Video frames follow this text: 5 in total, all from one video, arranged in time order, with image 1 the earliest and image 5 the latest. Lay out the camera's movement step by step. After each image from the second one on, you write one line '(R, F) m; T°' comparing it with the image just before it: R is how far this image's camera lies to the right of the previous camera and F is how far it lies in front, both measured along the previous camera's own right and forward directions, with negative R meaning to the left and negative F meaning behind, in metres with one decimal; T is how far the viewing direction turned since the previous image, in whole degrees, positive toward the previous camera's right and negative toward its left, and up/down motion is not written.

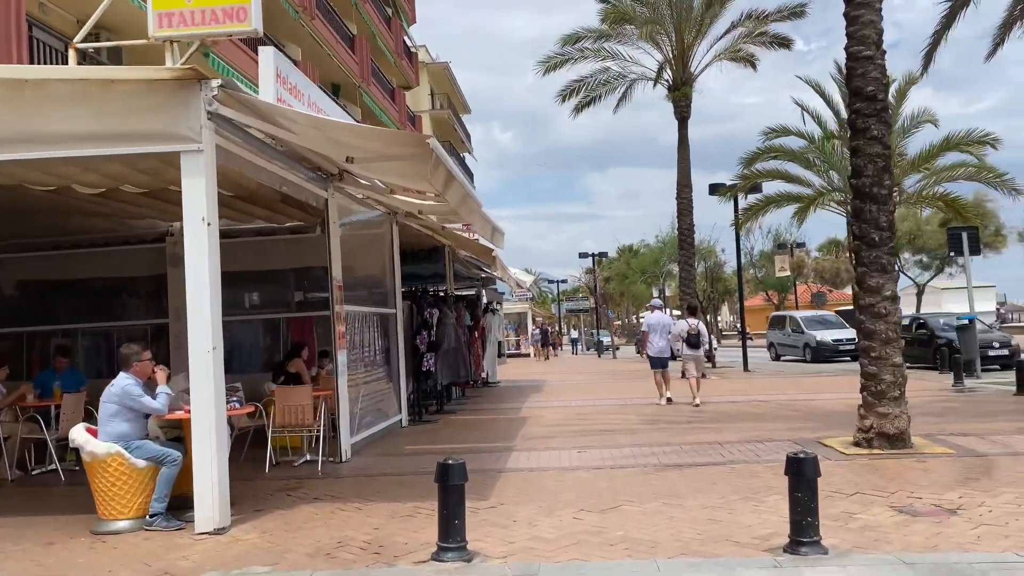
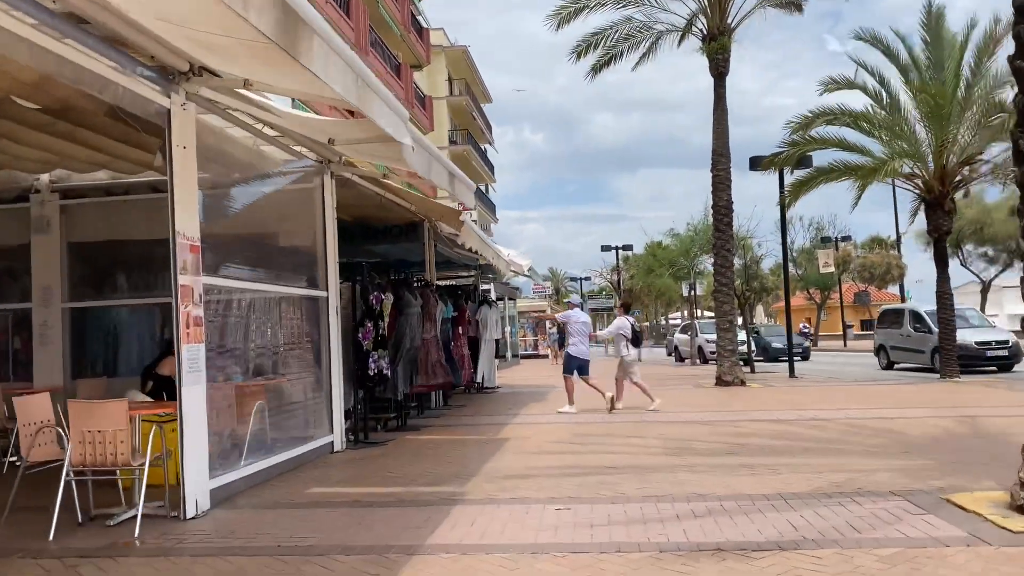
(+0.6, +3.1) m; -2°
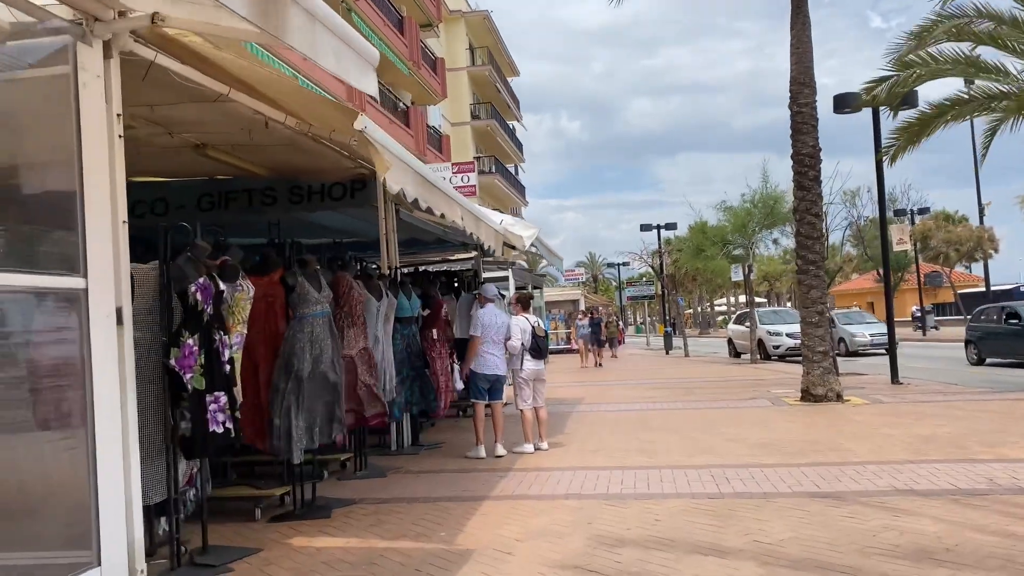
(+0.5, +4.3) m; -3°
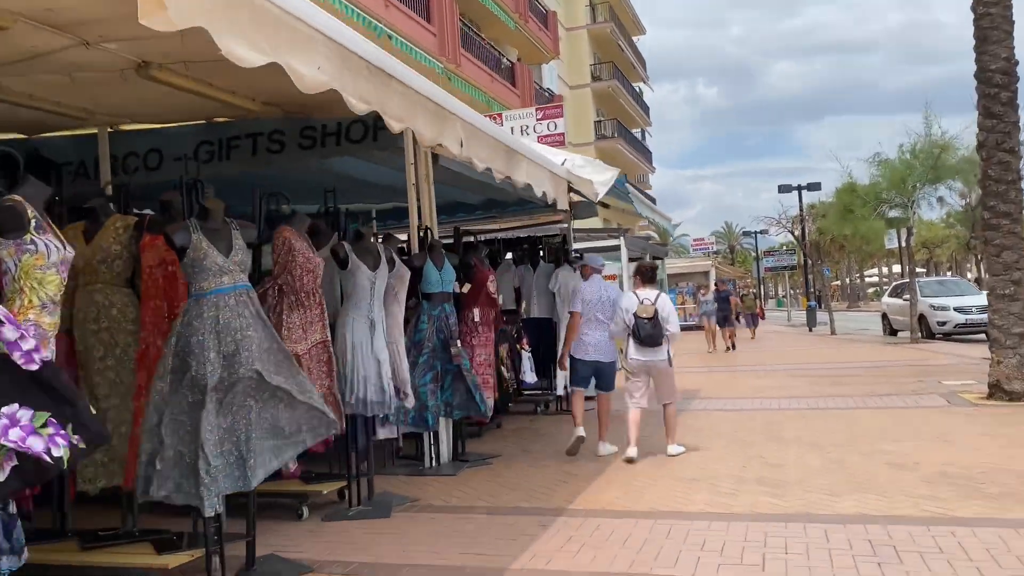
(+0.5, +2.3) m; -9°
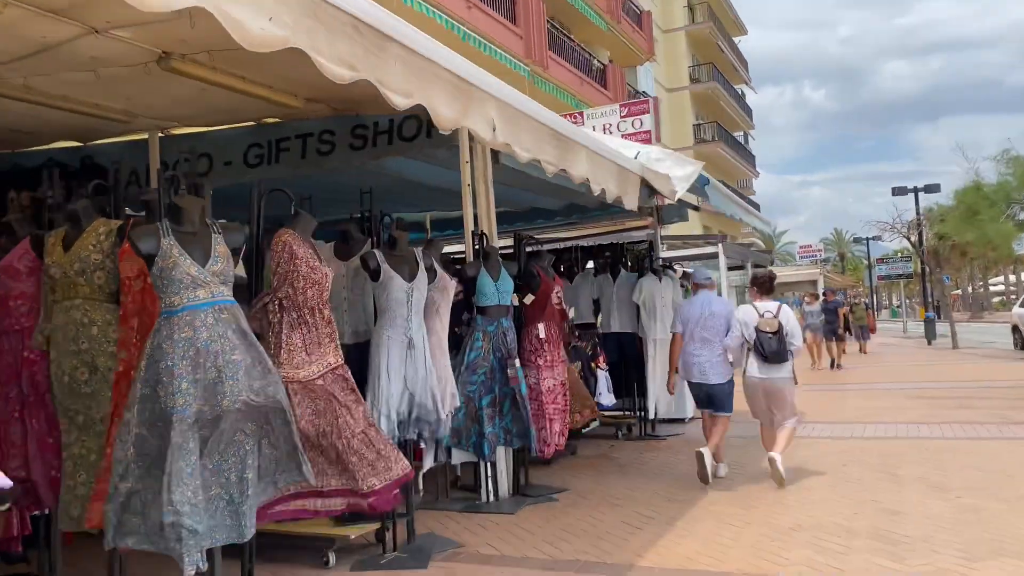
(+0.2, +0.8) m; -7°
